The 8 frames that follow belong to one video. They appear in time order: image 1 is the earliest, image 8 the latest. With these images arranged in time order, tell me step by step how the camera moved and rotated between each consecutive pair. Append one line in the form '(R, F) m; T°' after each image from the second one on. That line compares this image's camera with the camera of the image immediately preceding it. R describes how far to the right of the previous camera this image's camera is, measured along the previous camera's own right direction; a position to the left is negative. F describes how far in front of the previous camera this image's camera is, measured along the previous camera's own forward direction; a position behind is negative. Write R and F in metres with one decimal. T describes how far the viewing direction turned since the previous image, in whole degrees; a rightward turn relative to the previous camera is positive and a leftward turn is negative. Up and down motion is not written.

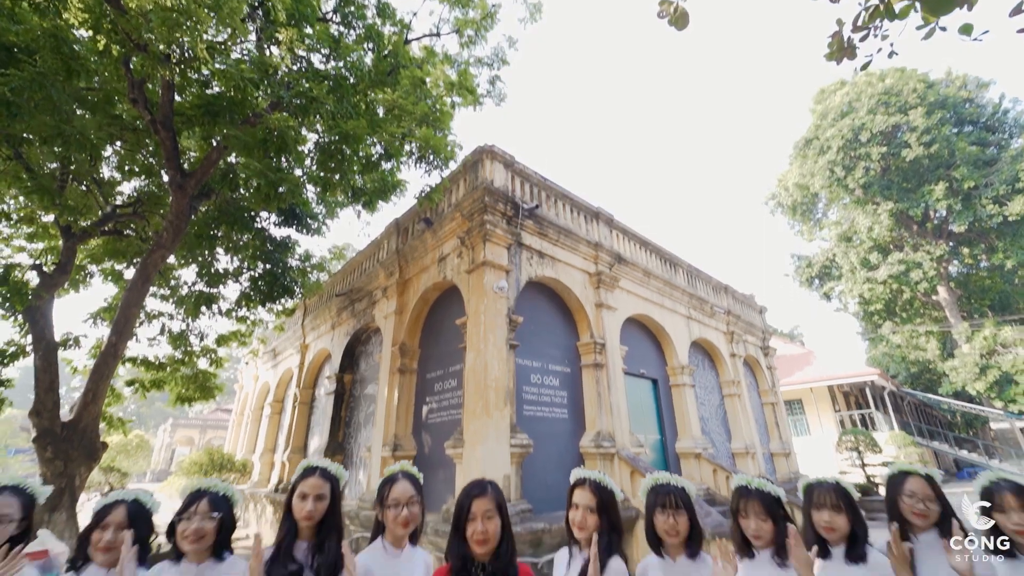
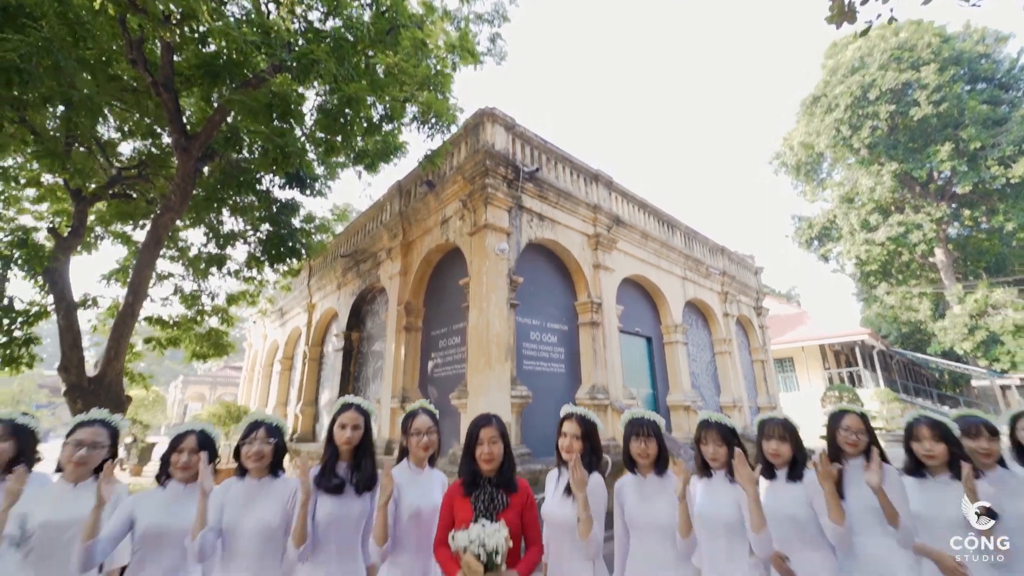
(0.0, -0.3) m; 0°
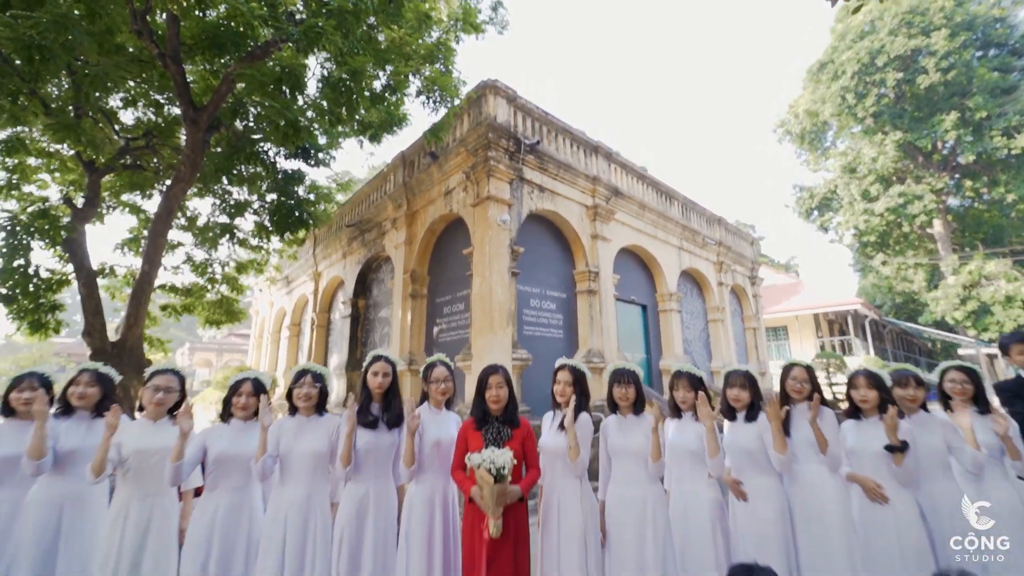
(0.0, -0.3) m; 0°
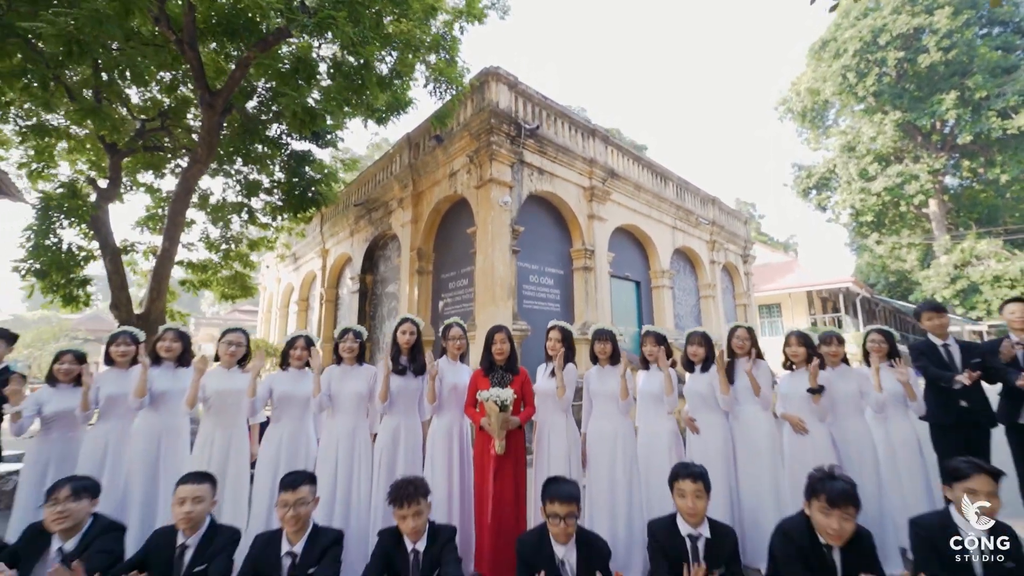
(0.0, -0.5) m; 0°
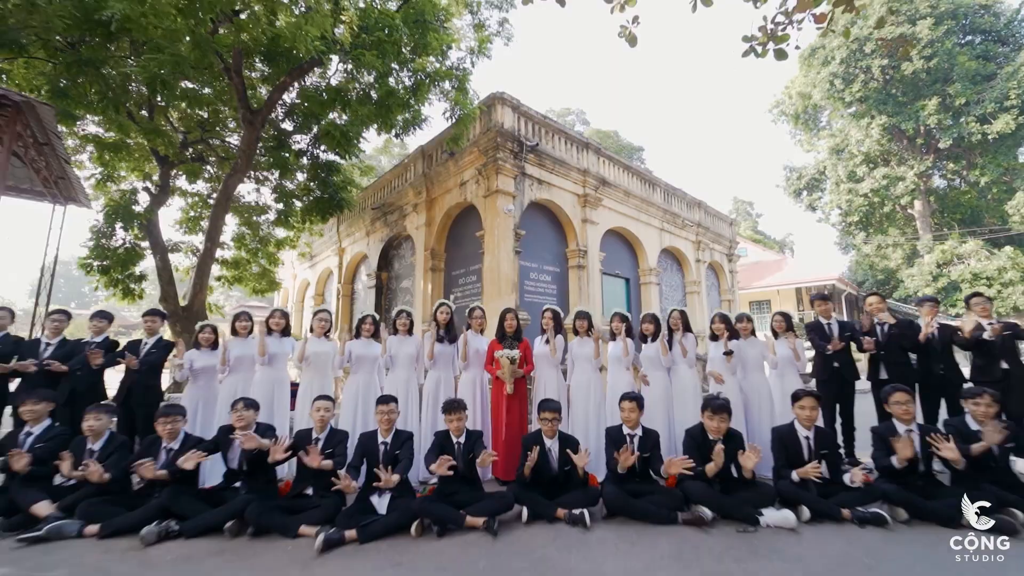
(0.0, -1.1) m; 0°
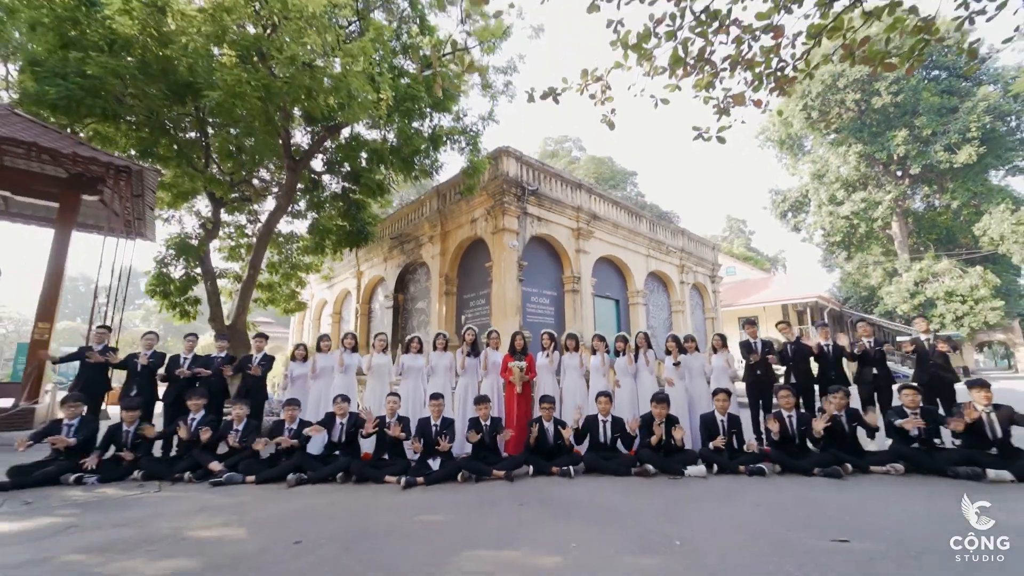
(-0.1, -1.5) m; 0°
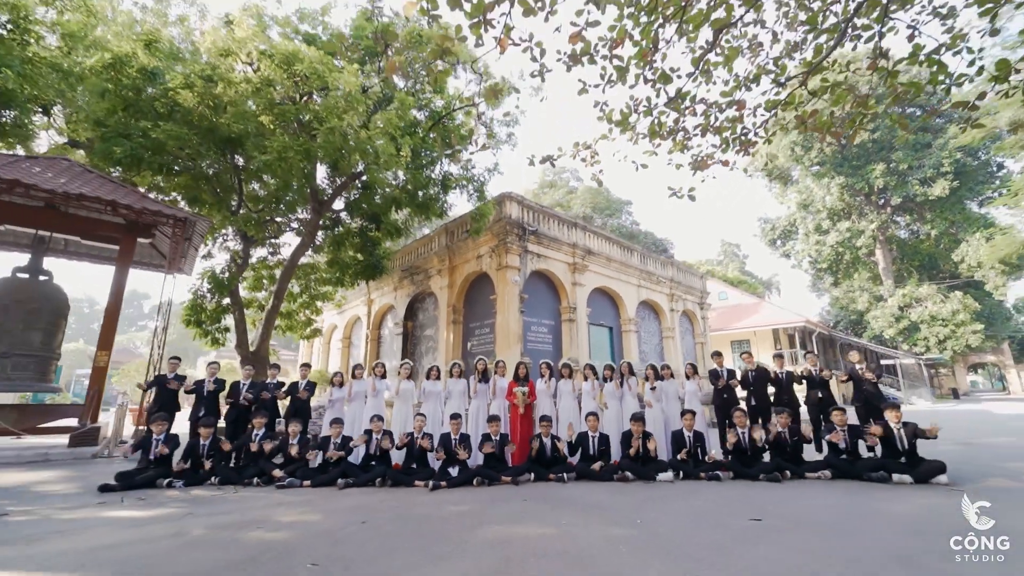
(-0.1, -1.1) m; 0°
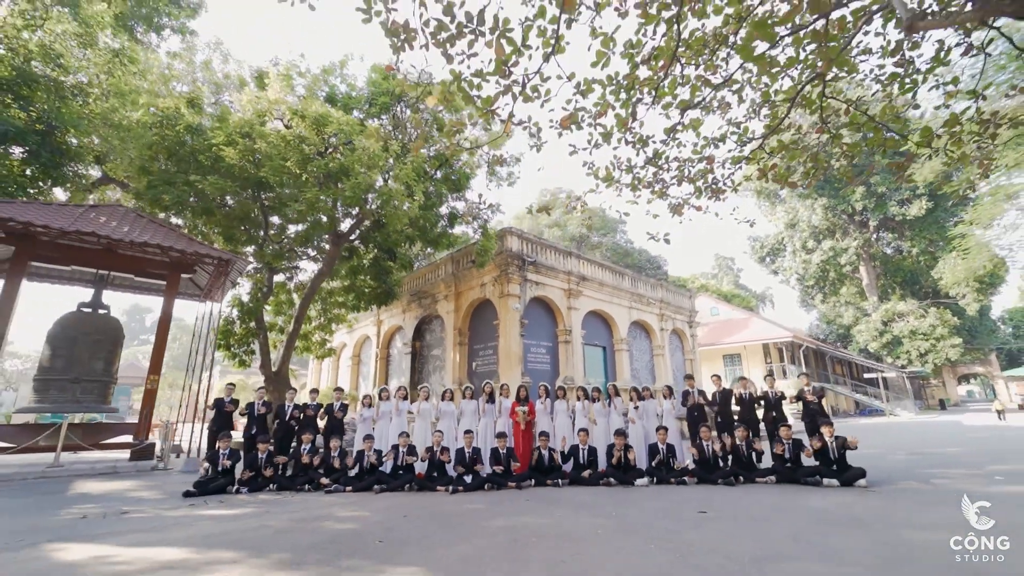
(-0.1, -1.2) m; 0°
